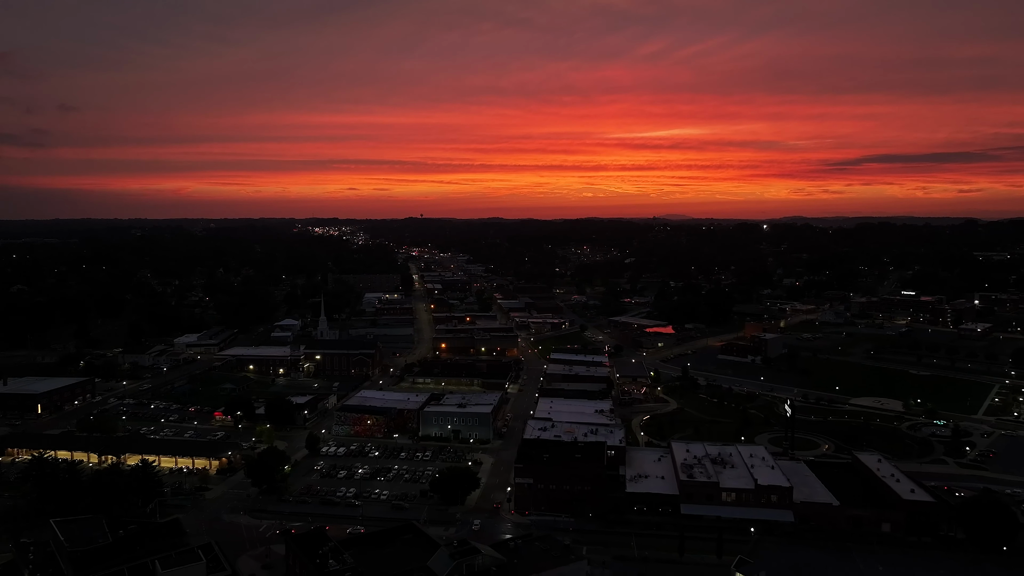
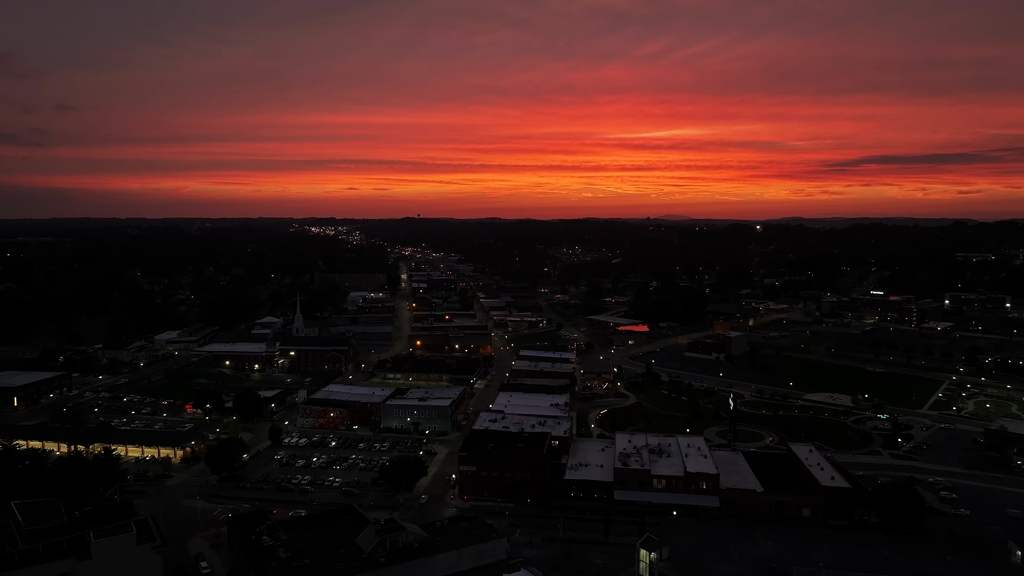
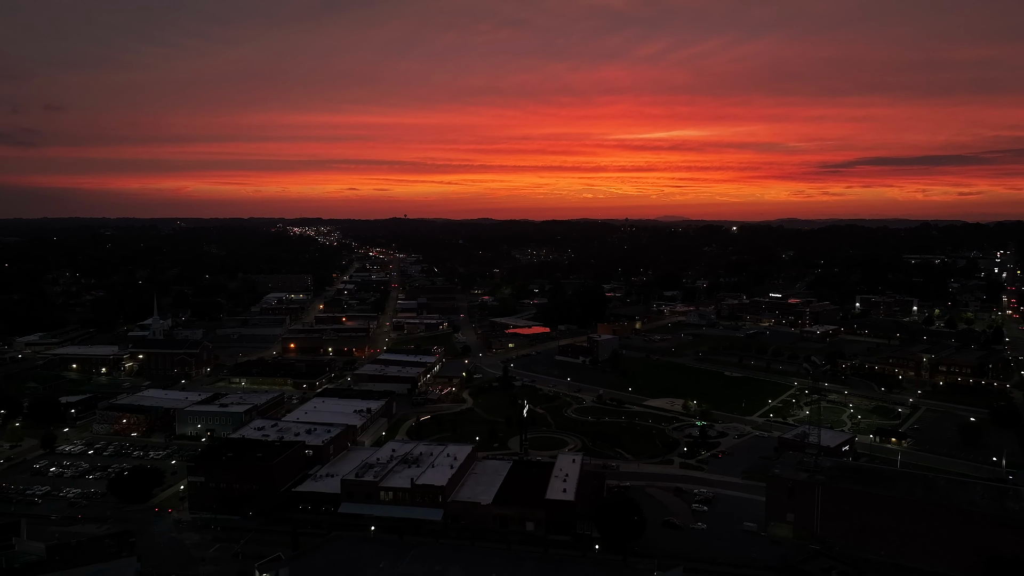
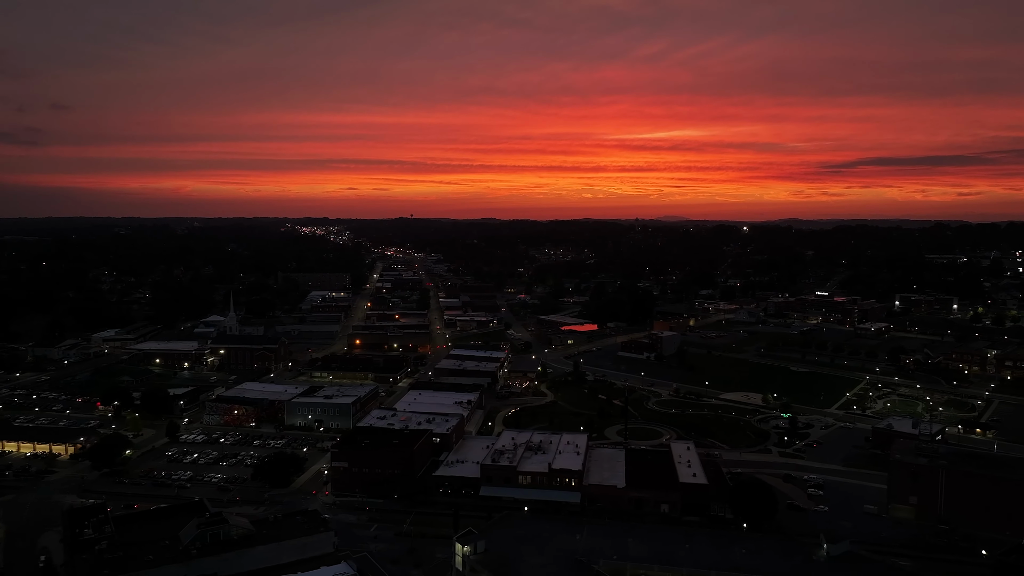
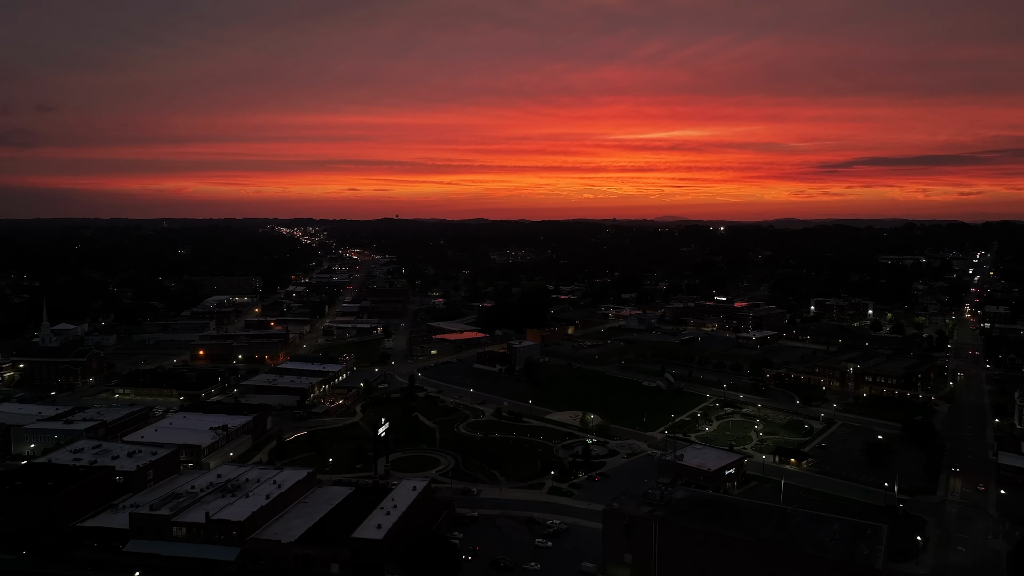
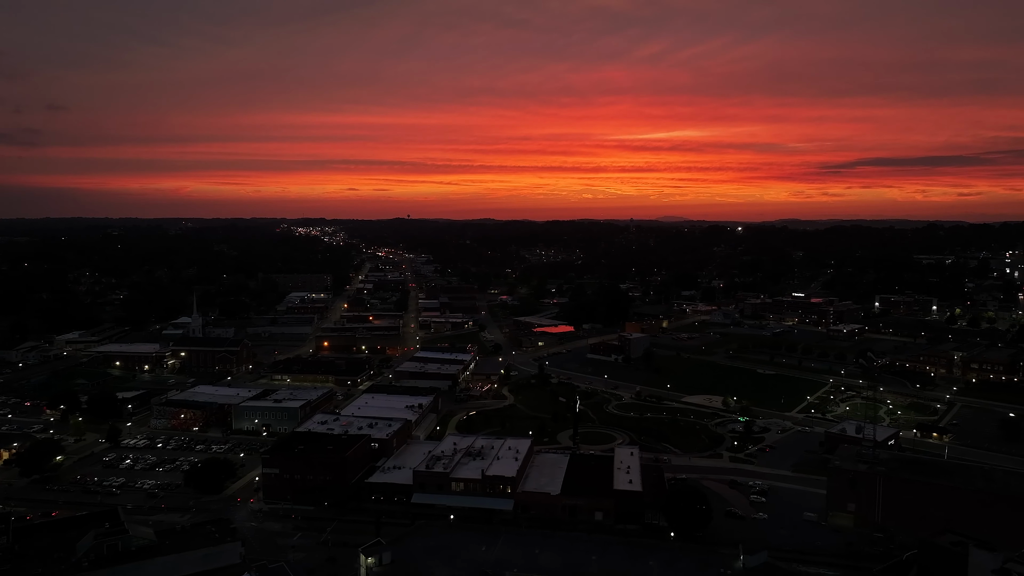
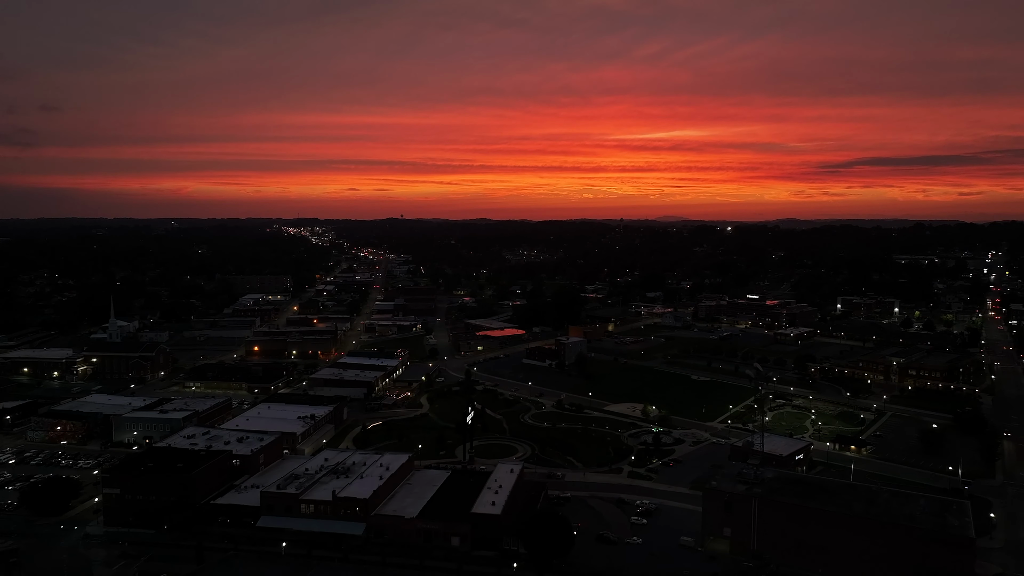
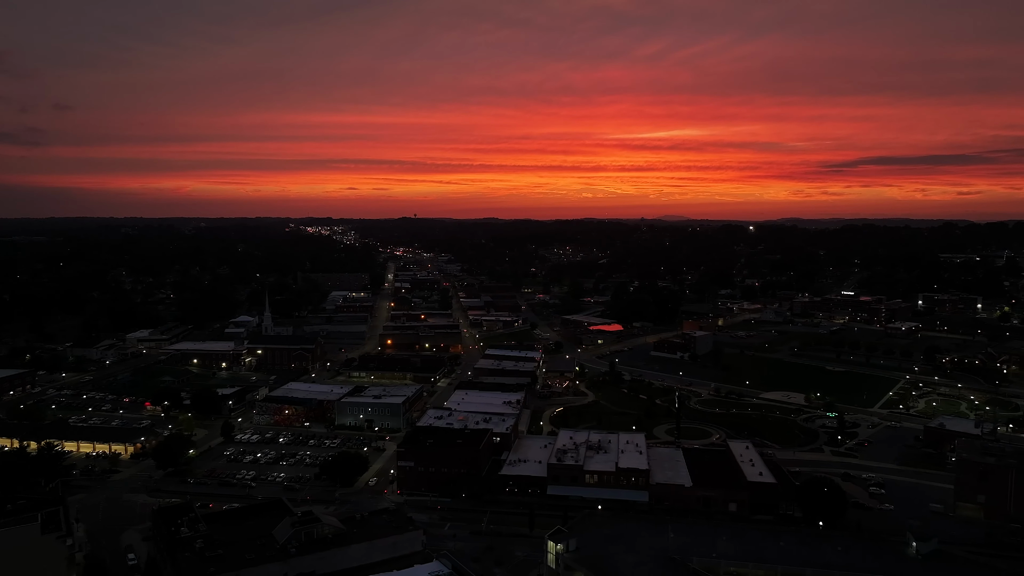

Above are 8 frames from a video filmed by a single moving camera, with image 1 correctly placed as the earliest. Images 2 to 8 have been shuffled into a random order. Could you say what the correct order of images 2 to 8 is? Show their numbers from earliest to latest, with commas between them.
2, 8, 4, 6, 3, 7, 5
